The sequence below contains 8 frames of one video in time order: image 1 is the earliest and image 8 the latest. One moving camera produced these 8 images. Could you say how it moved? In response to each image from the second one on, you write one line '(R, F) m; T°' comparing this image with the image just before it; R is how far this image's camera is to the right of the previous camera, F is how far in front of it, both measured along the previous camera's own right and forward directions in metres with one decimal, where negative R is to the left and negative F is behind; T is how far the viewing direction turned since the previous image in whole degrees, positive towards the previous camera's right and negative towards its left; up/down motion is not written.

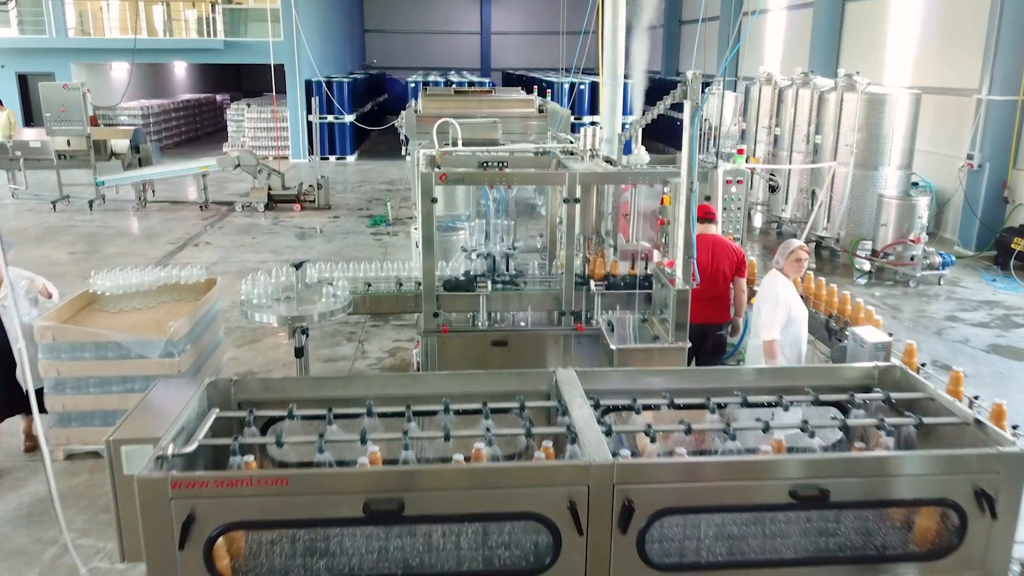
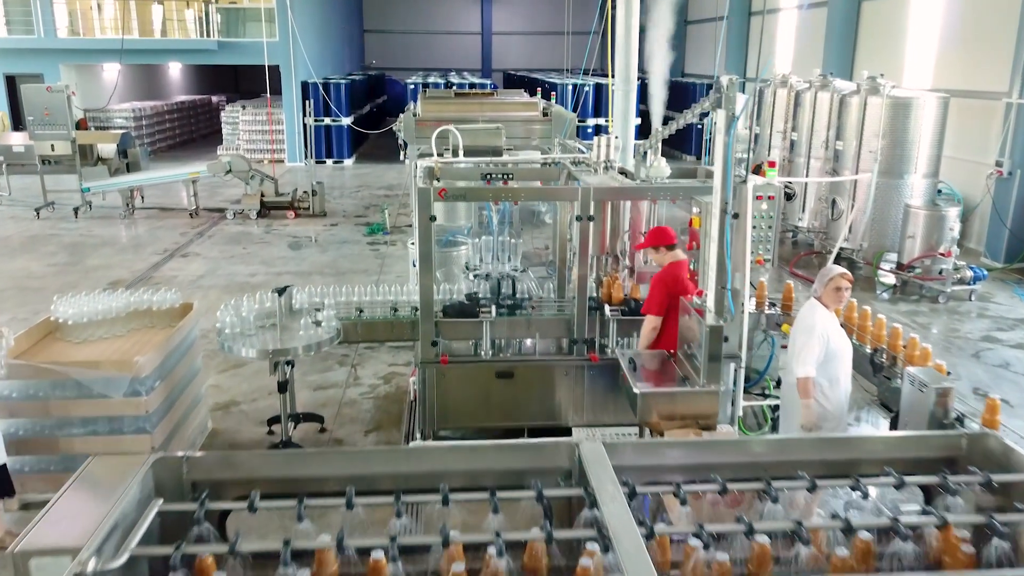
(0.0, +0.4) m; 0°
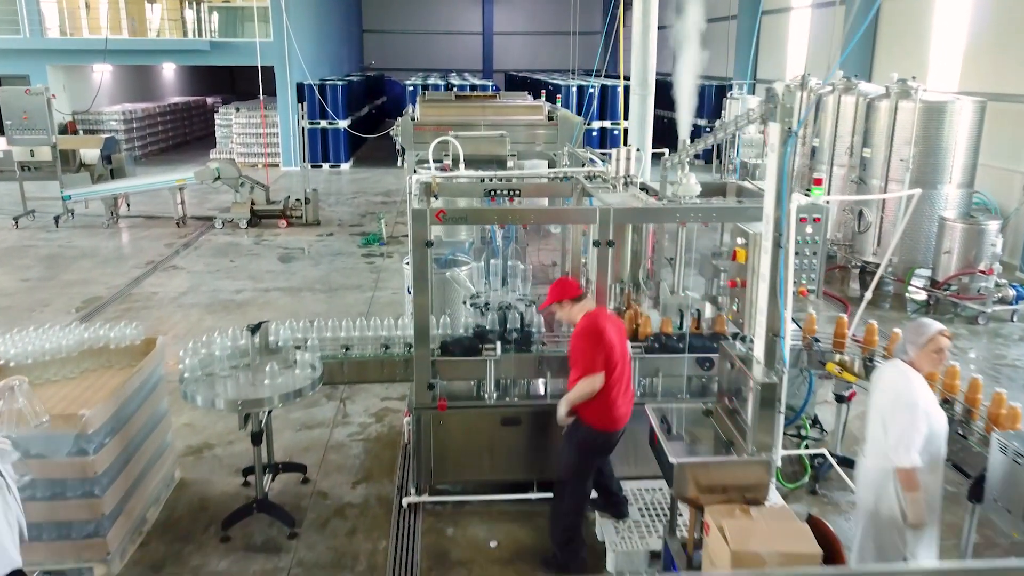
(0.0, +0.5) m; 0°
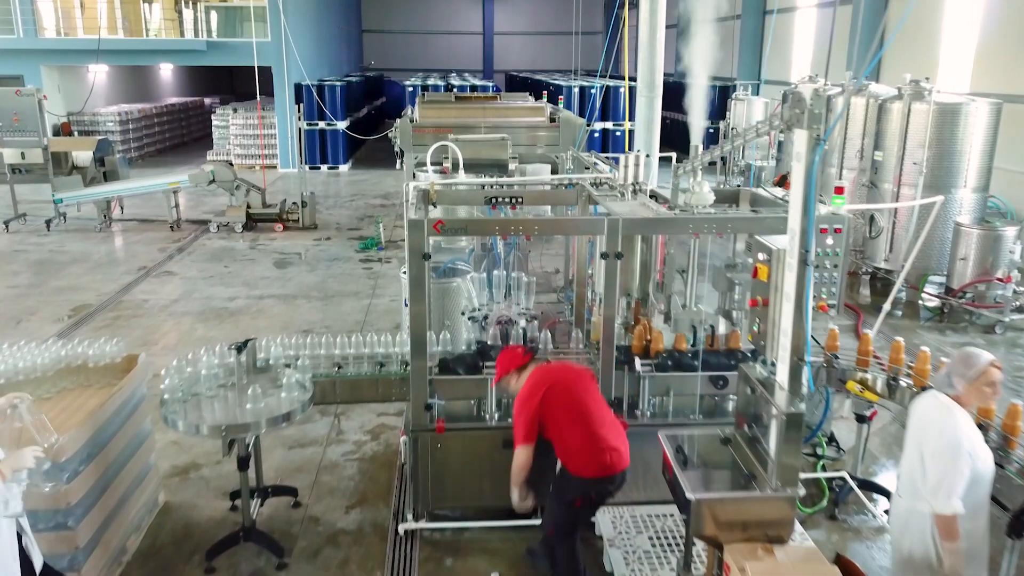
(0.0, +0.2) m; 0°
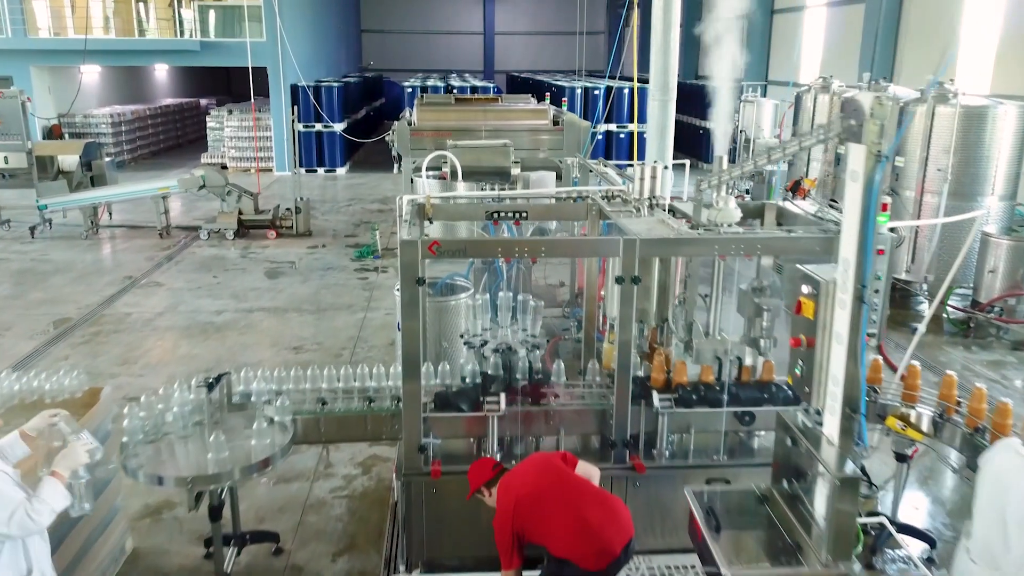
(0.0, +0.3) m; 0°
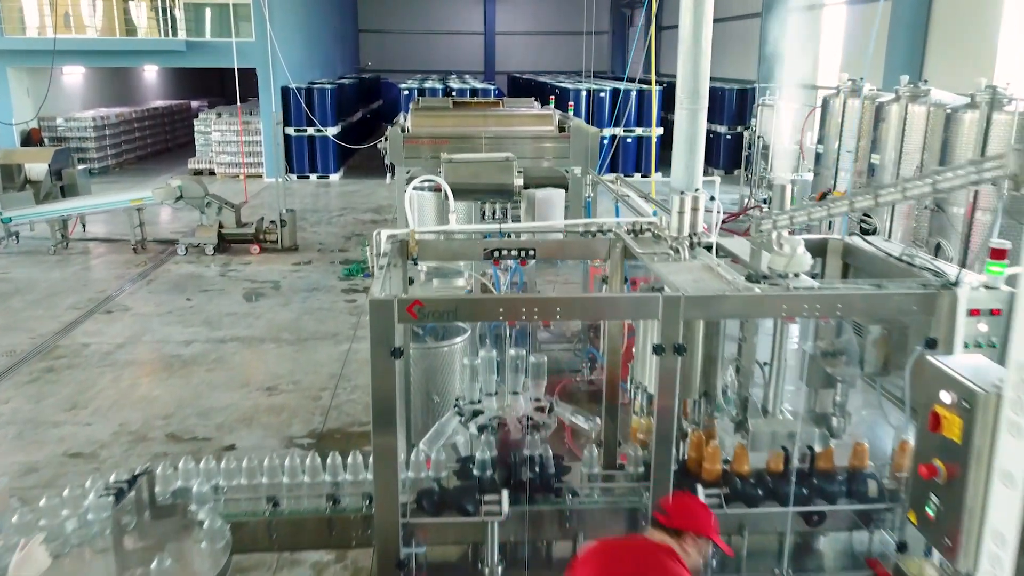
(0.0, +0.7) m; 0°
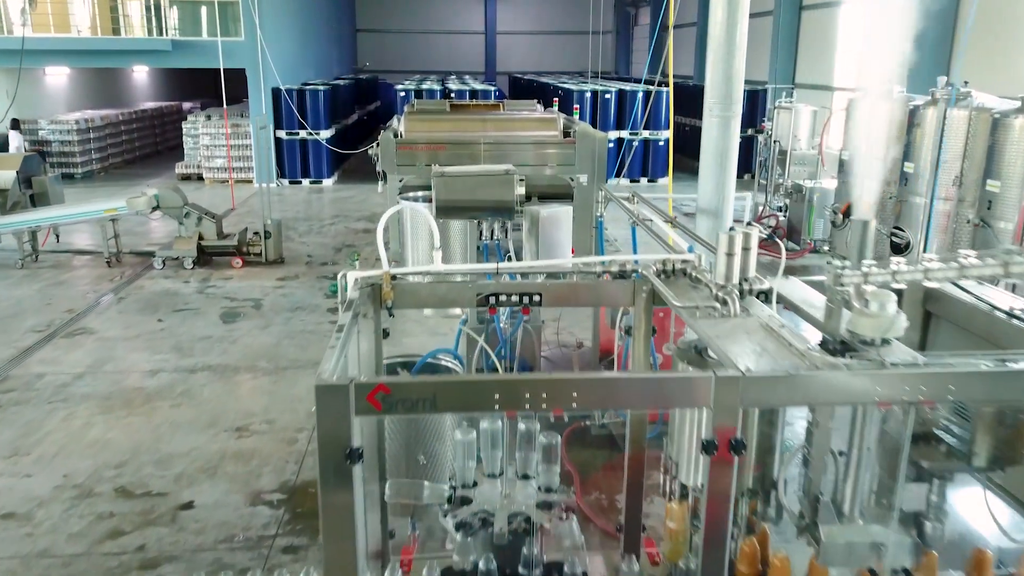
(0.0, +0.6) m; 0°
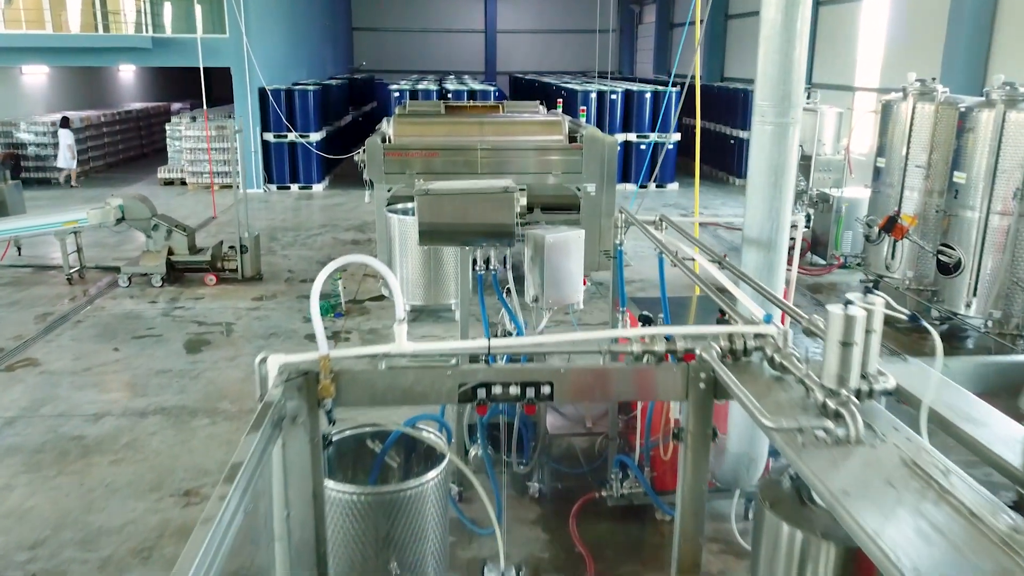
(0.0, +0.7) m; 0°
